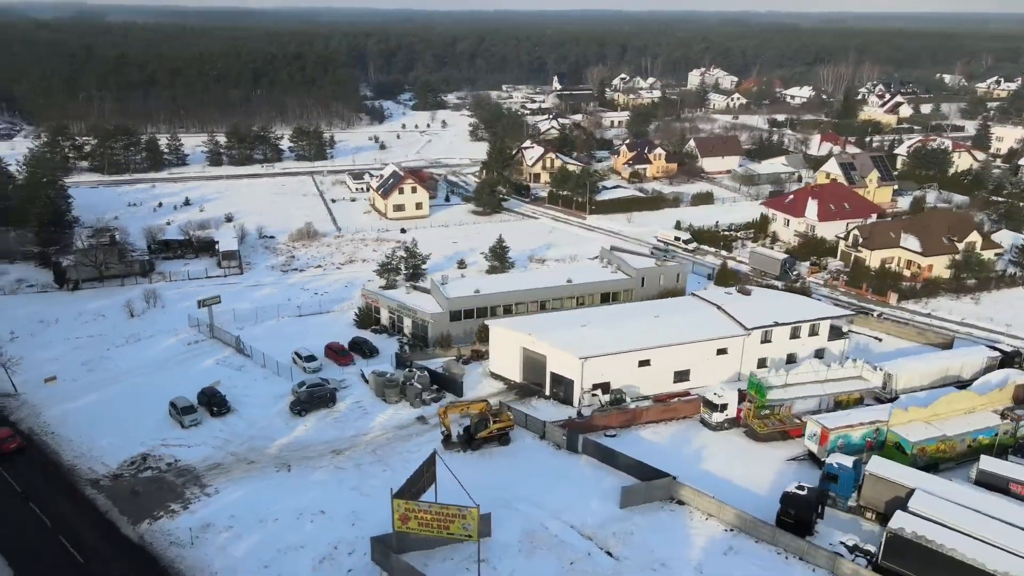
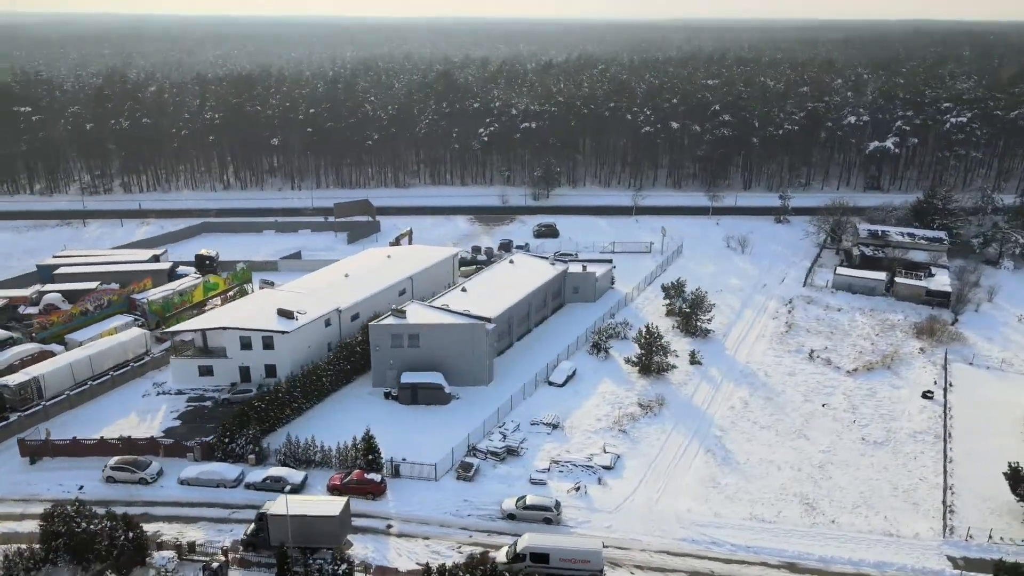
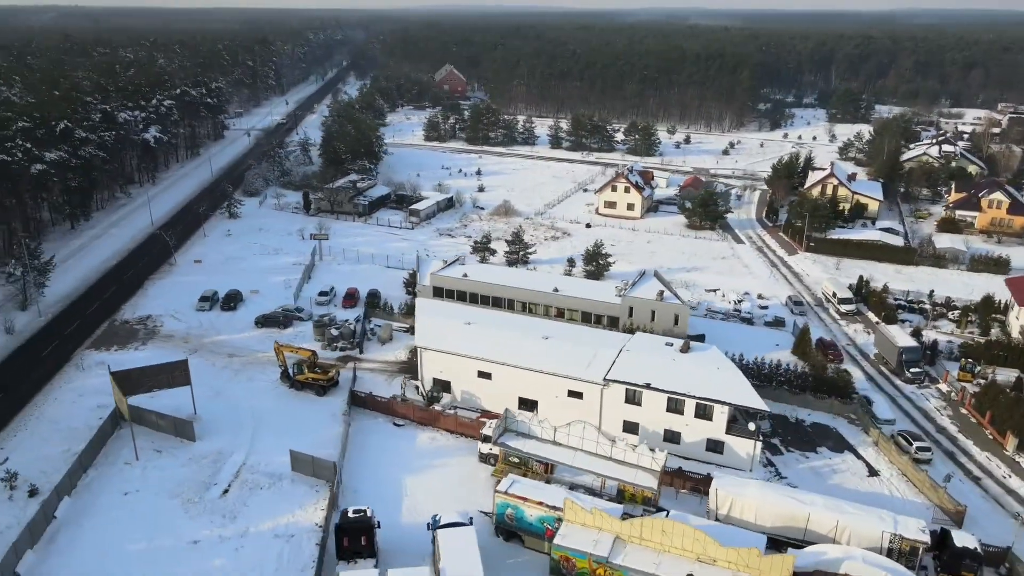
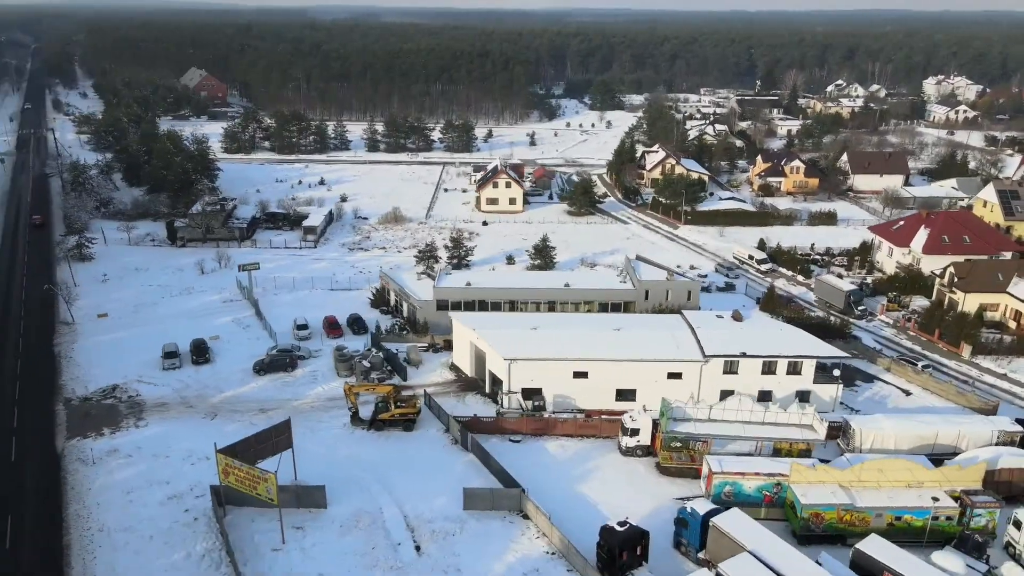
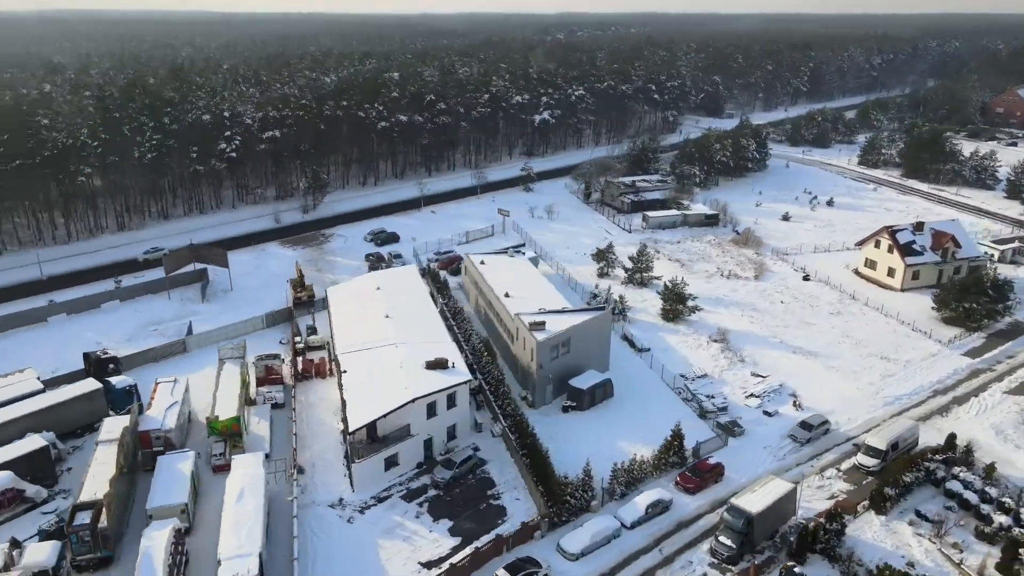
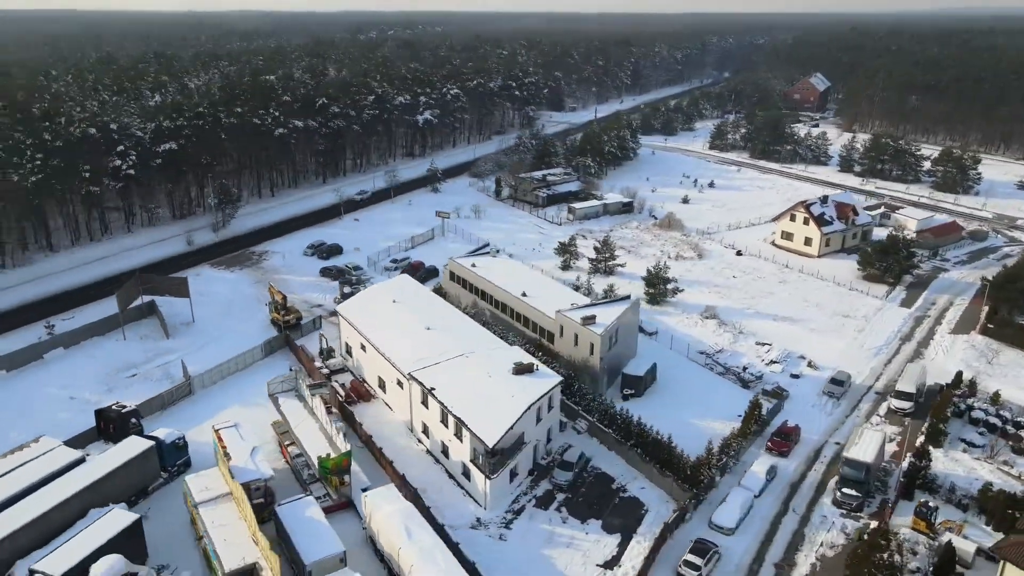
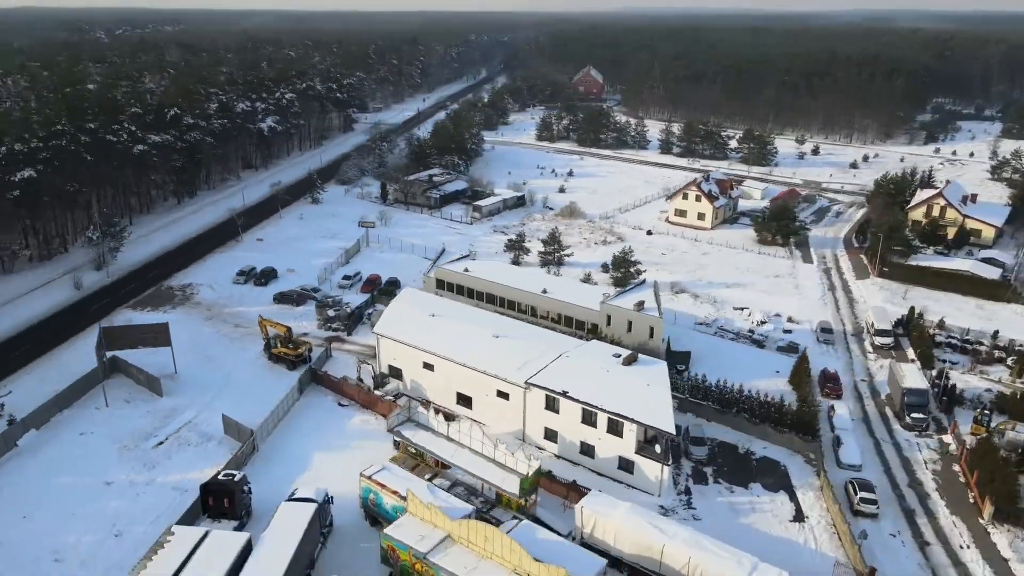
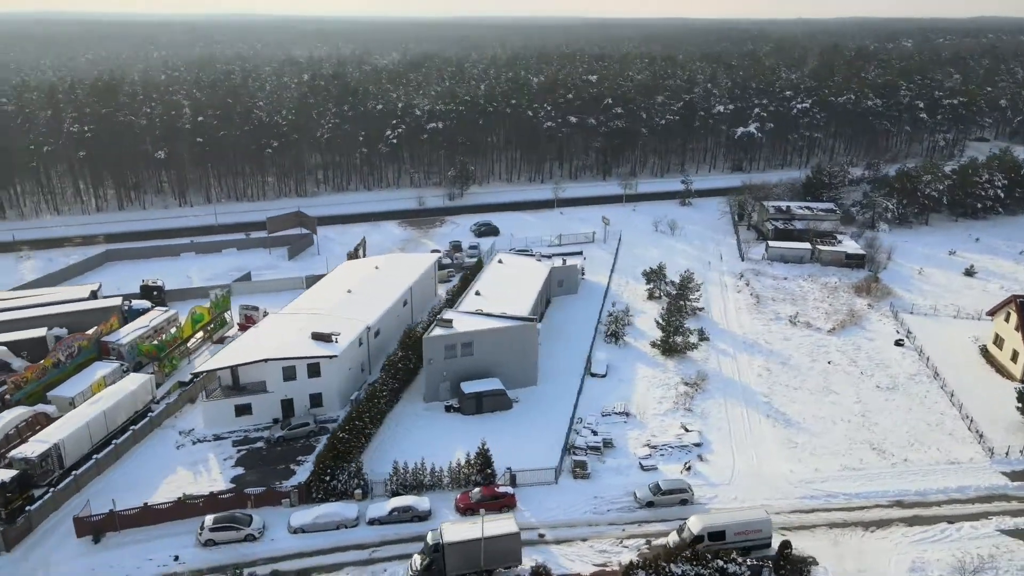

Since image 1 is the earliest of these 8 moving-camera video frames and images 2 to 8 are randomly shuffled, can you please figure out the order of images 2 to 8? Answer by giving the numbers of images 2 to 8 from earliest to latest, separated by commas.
4, 3, 7, 6, 5, 8, 2
